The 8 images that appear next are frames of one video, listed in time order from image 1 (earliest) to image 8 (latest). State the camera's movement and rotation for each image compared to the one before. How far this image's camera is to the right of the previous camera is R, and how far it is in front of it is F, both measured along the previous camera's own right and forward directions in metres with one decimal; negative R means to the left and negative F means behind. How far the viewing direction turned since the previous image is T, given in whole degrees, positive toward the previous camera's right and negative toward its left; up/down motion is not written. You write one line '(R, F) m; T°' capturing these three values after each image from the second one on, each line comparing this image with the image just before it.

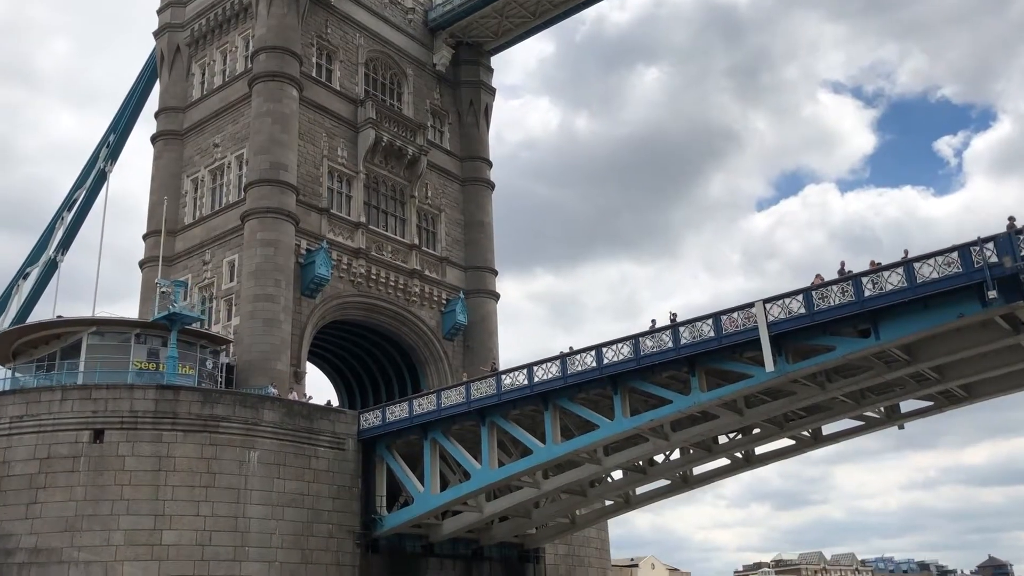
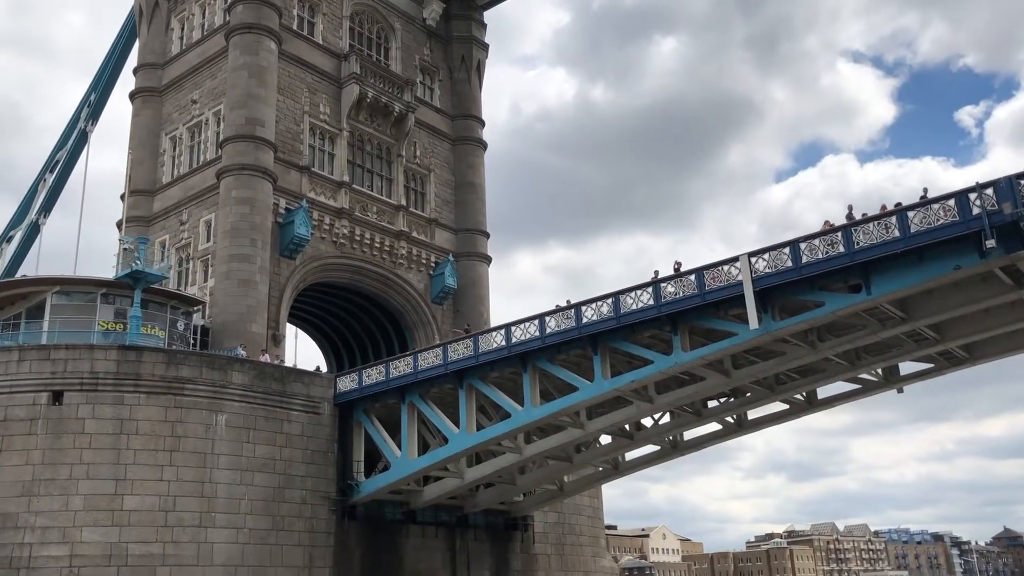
(+1.0, +1.1) m; -1°
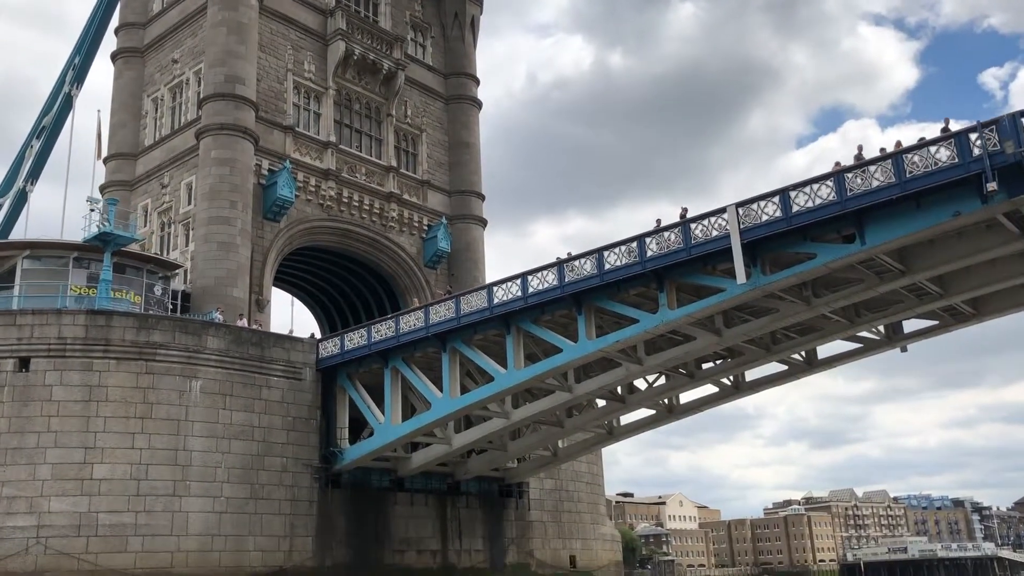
(+0.9, +1.0) m; -1°
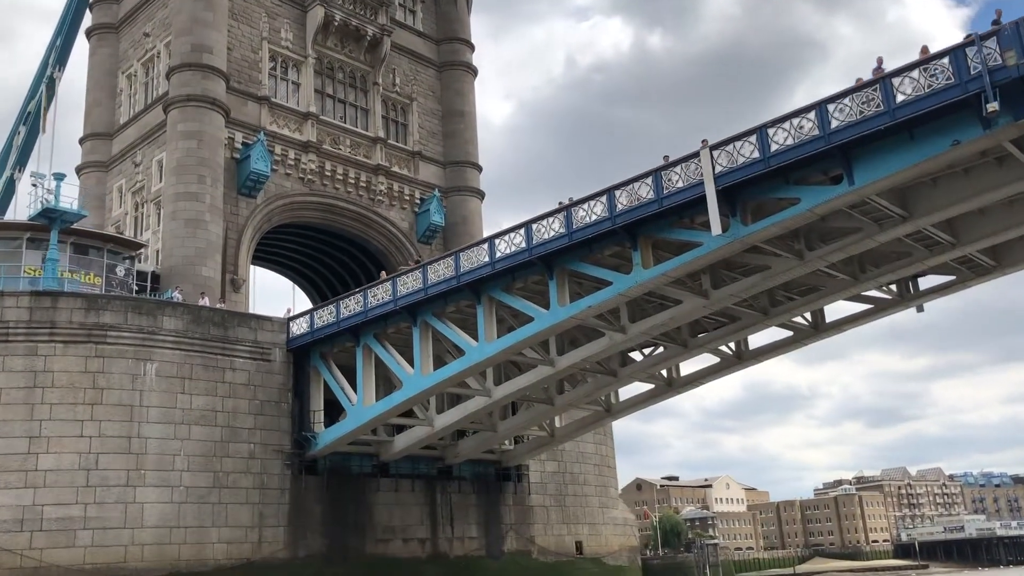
(+1.7, +1.8) m; -3°
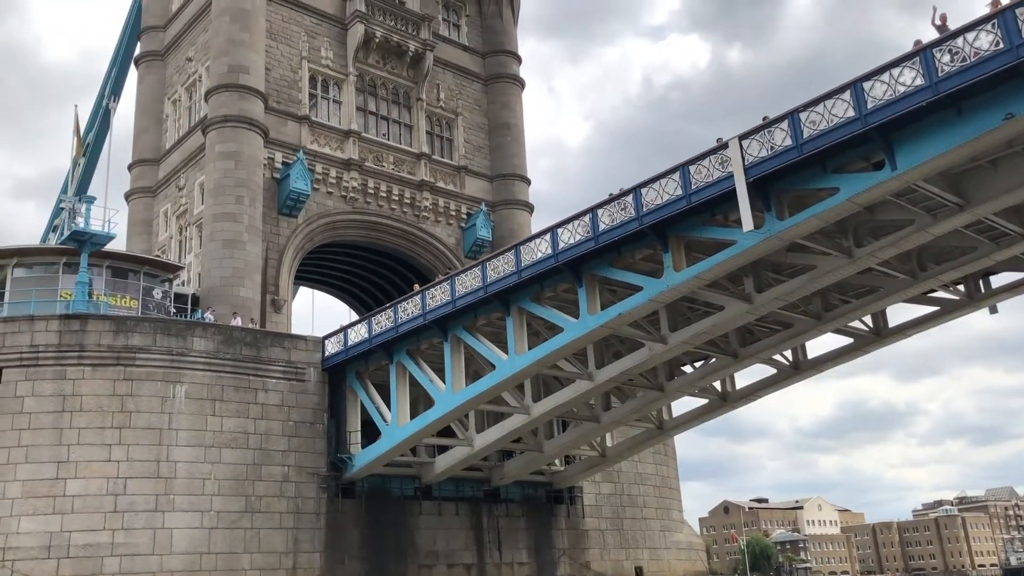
(+1.1, +1.1) m; -5°
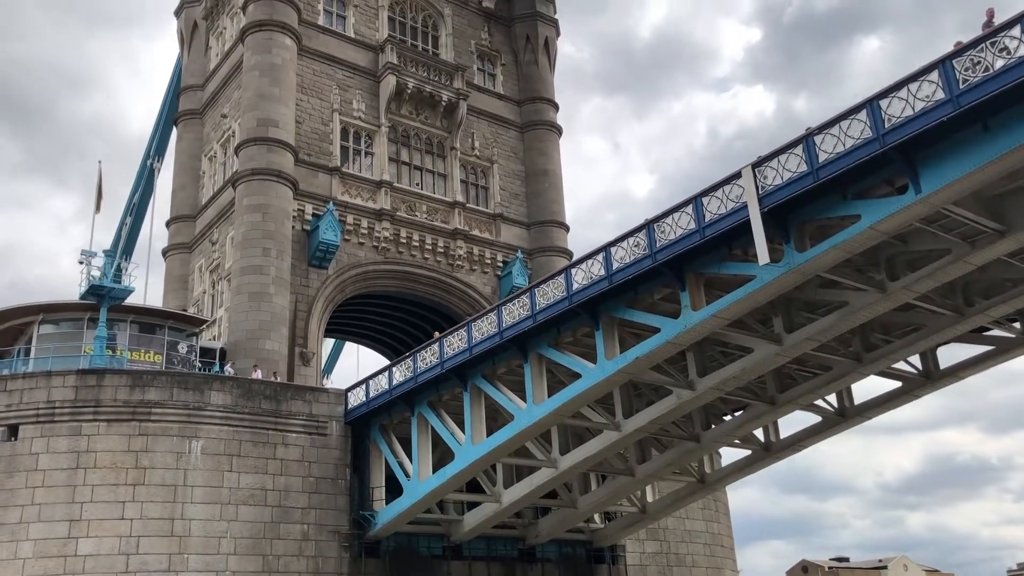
(+1.0, +0.9) m; -4°
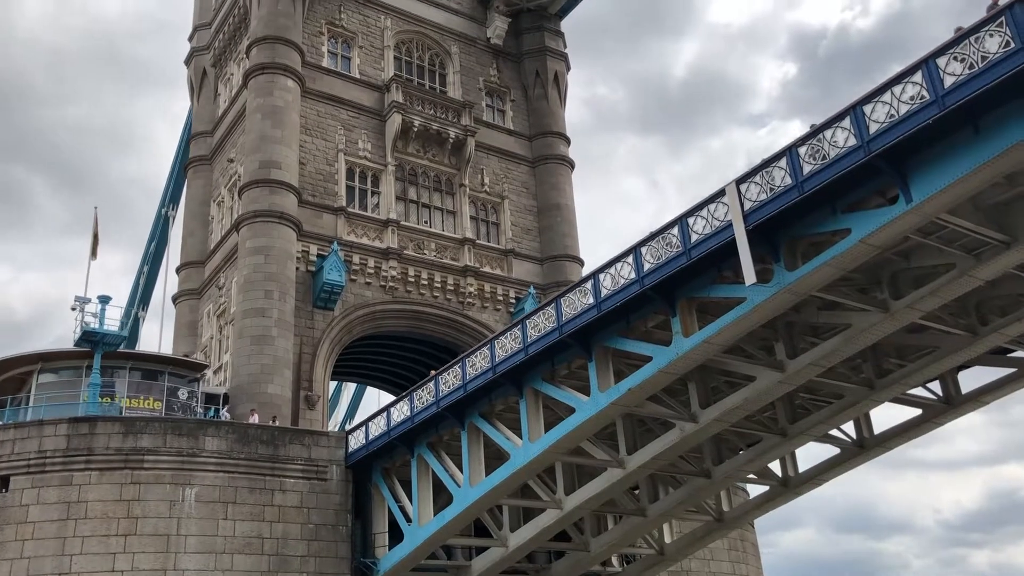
(+1.0, +0.7) m; -2°
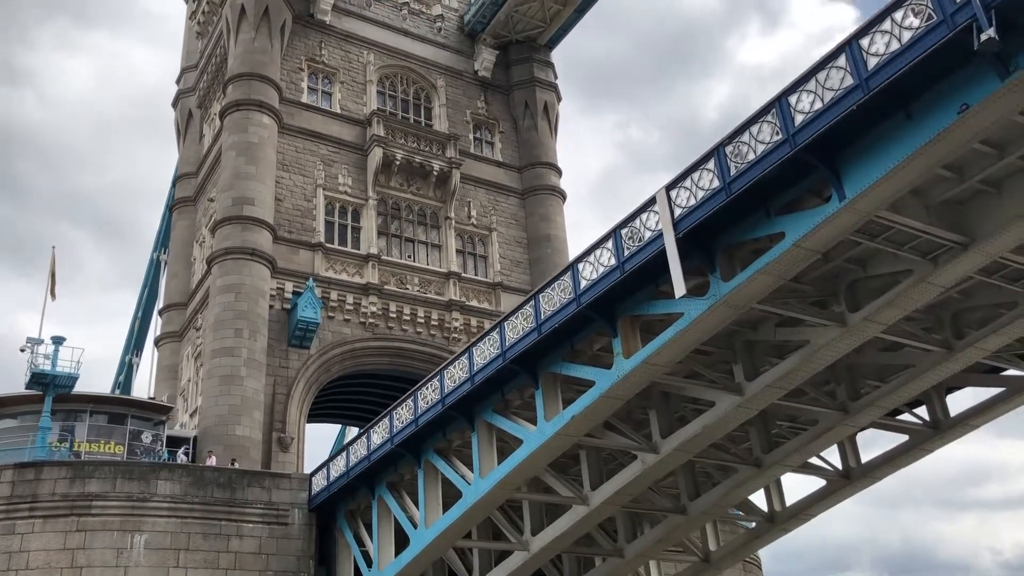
(+1.6, +1.0) m; -2°
